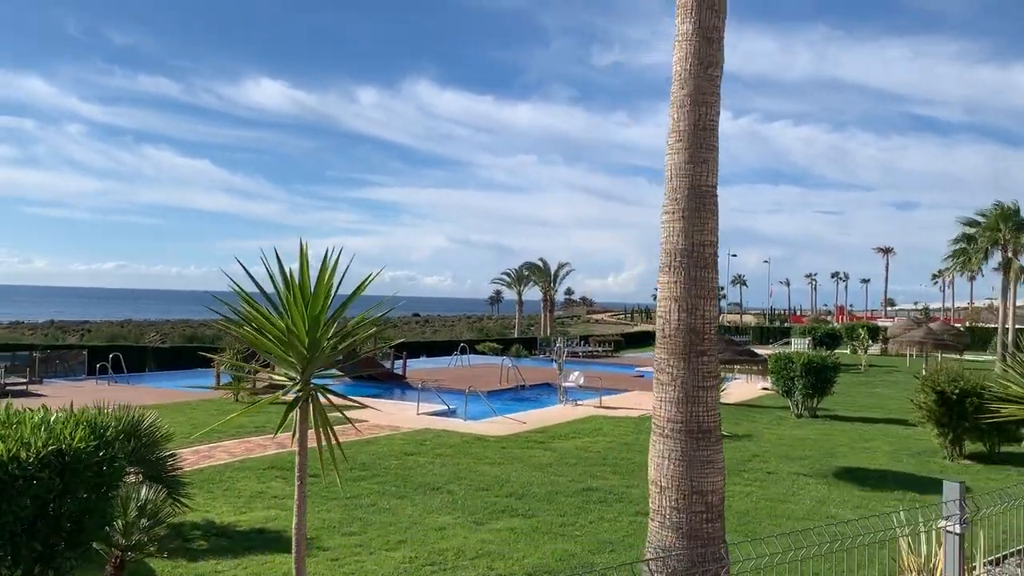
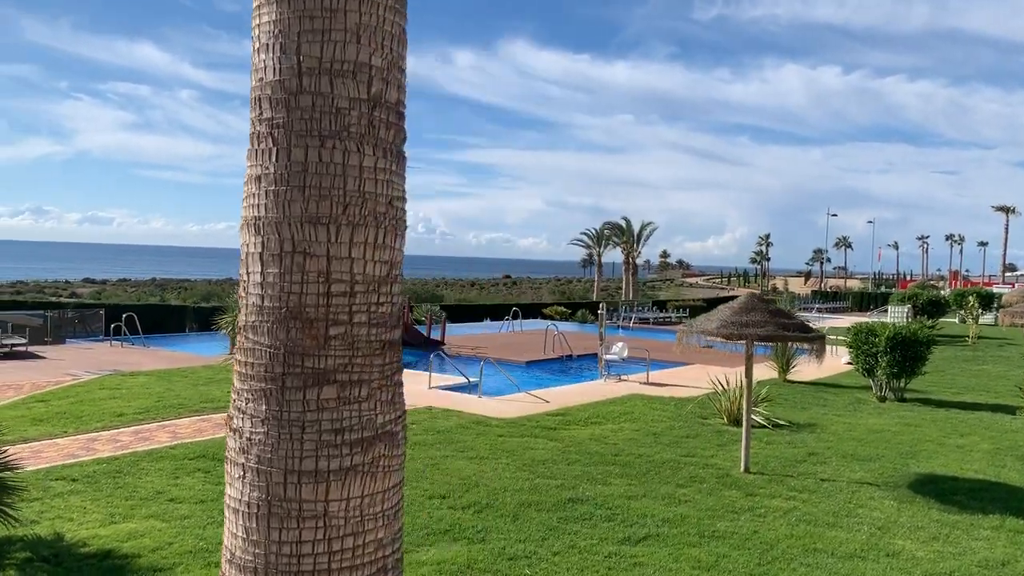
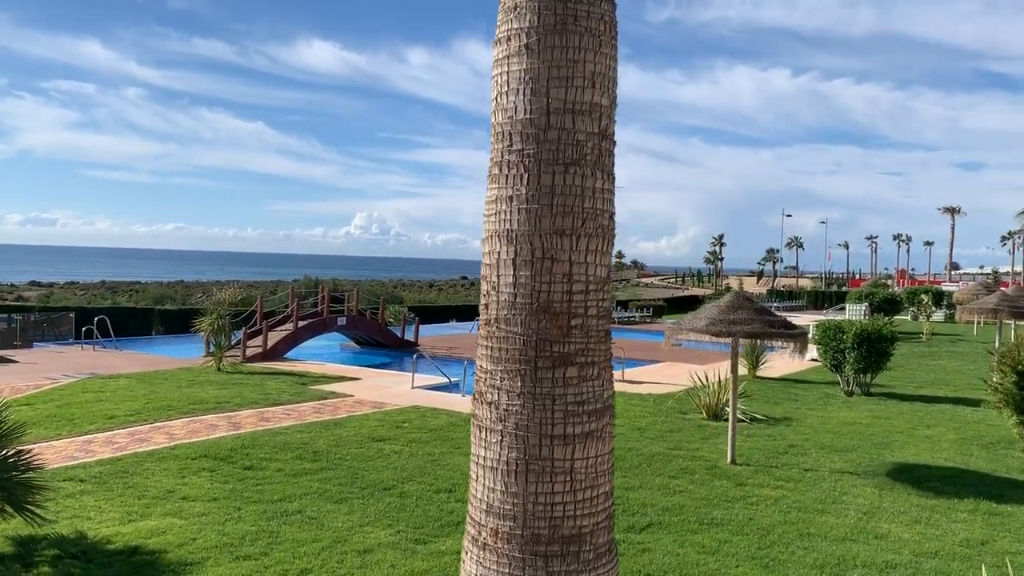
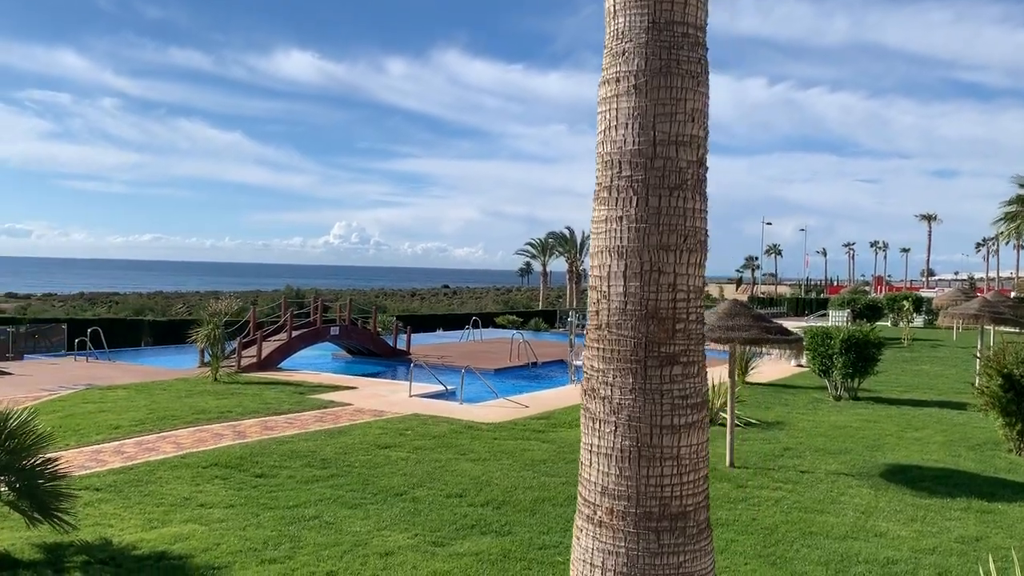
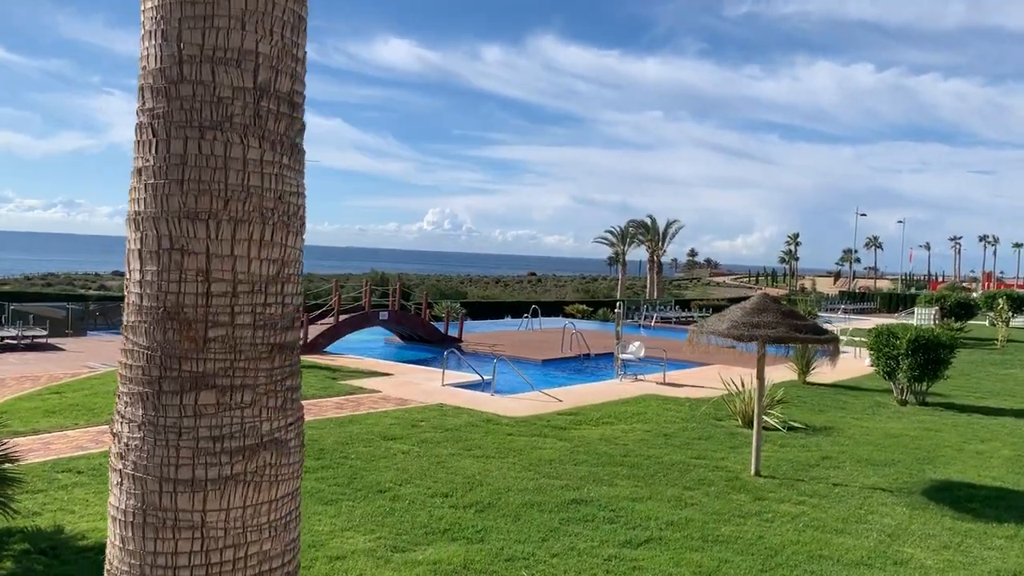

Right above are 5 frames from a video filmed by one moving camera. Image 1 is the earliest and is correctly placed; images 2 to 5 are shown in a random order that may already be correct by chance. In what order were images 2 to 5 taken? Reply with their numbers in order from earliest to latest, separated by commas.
4, 3, 2, 5
